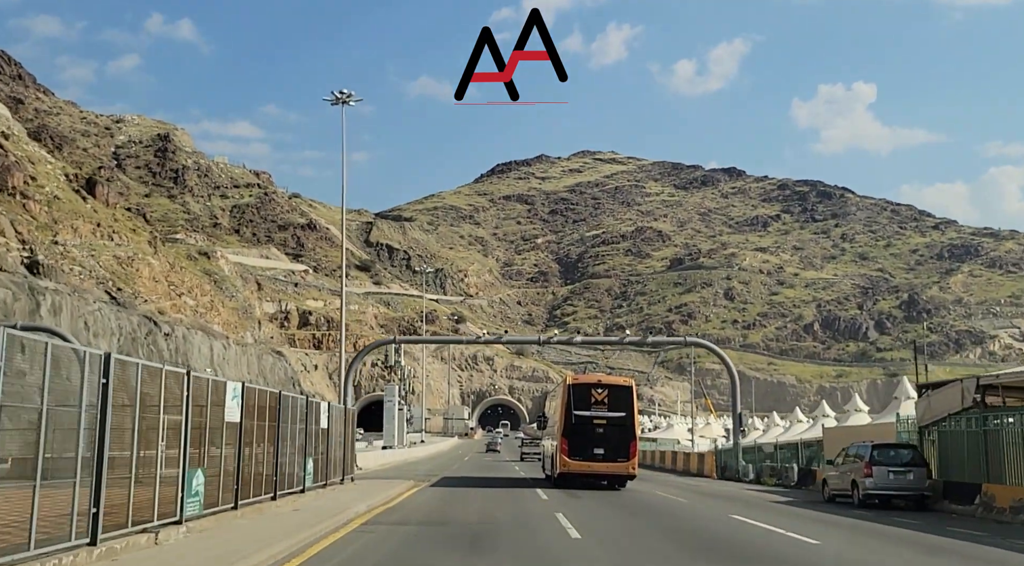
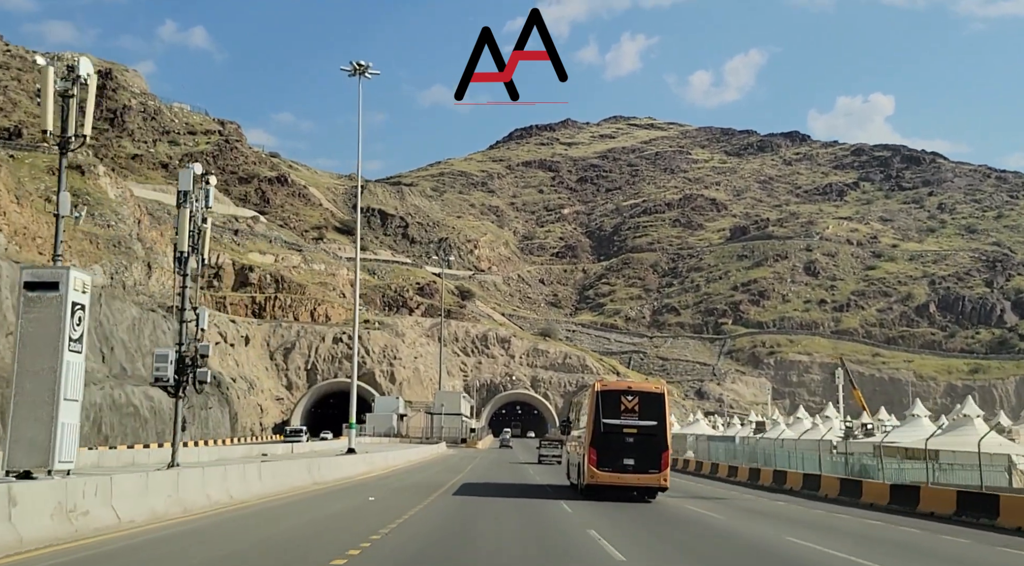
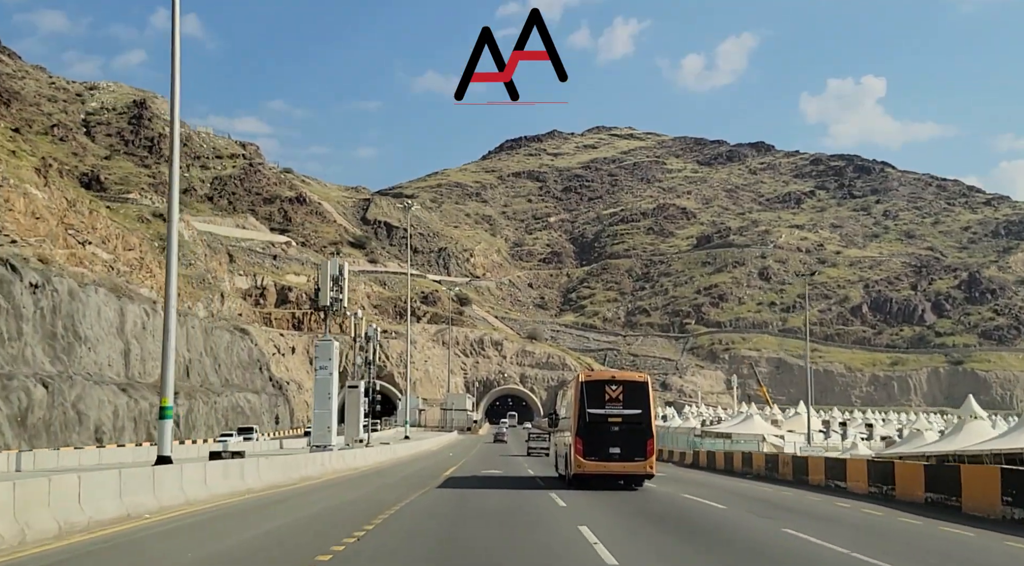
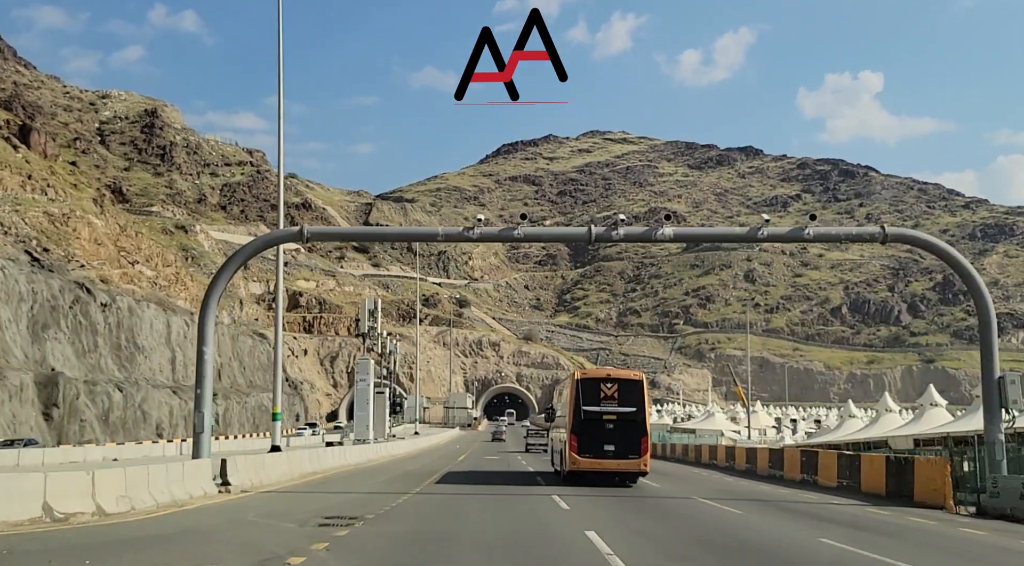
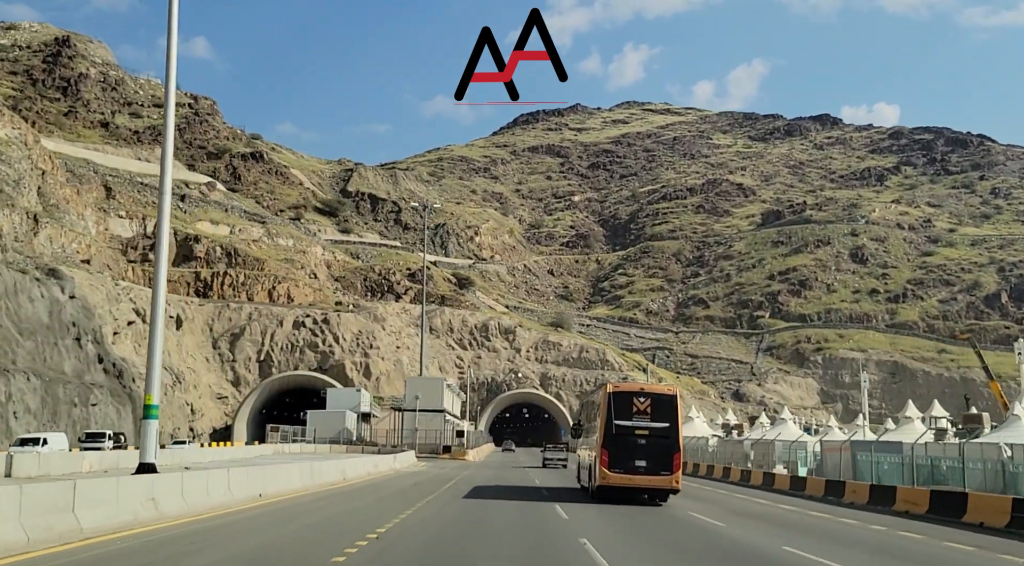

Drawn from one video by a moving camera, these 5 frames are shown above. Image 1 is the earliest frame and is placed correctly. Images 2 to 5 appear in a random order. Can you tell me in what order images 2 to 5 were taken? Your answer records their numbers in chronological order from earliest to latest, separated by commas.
4, 3, 2, 5
